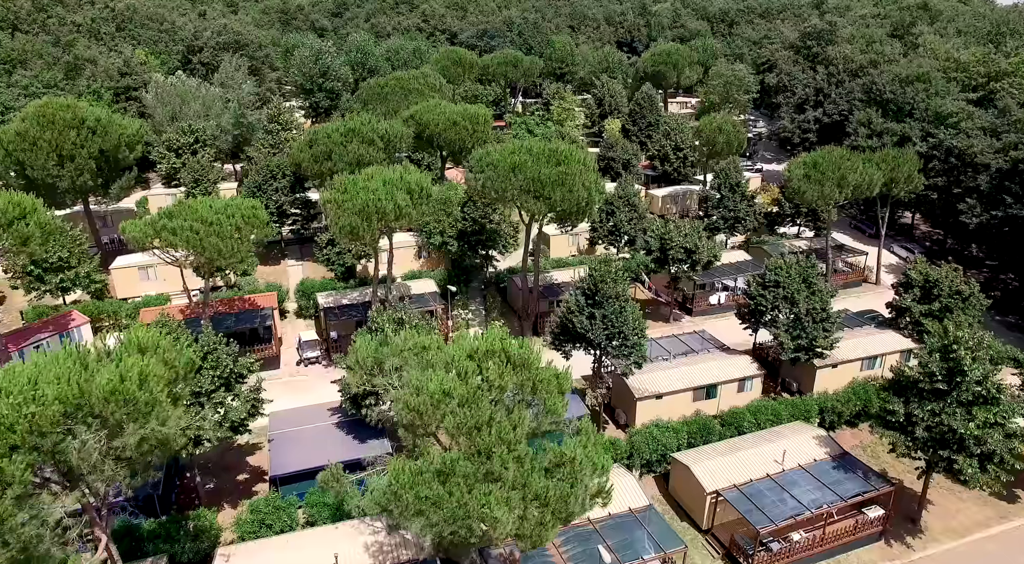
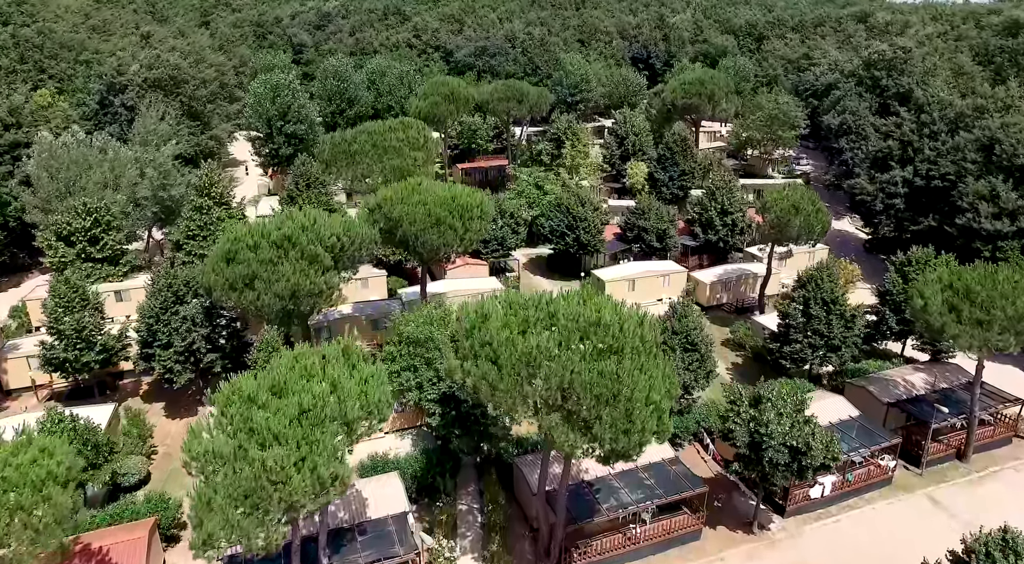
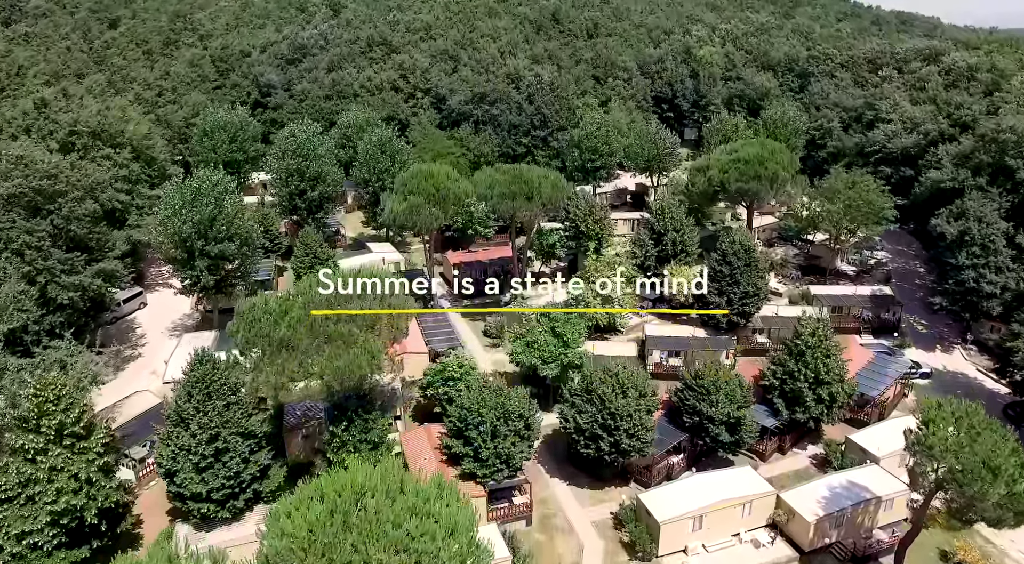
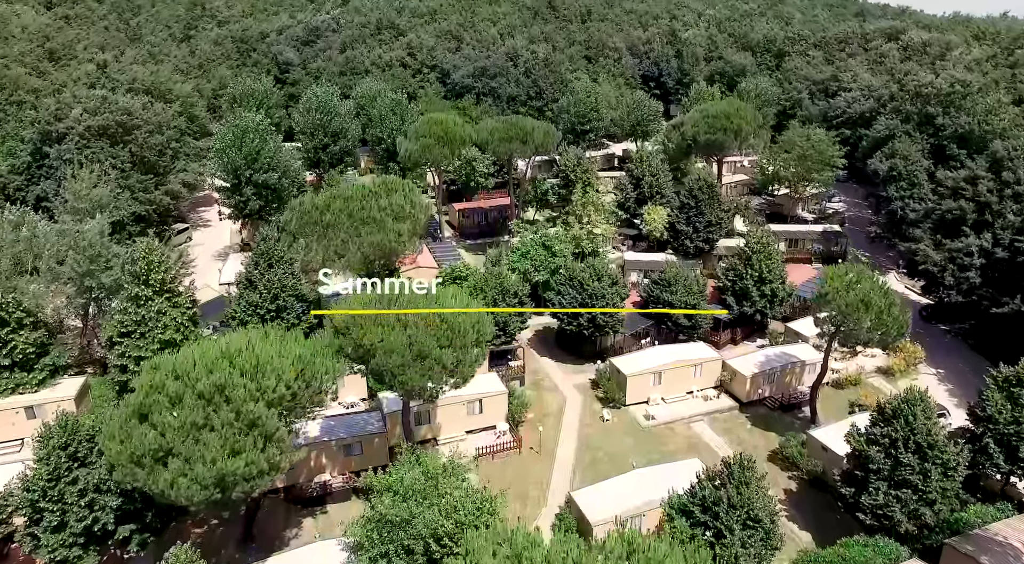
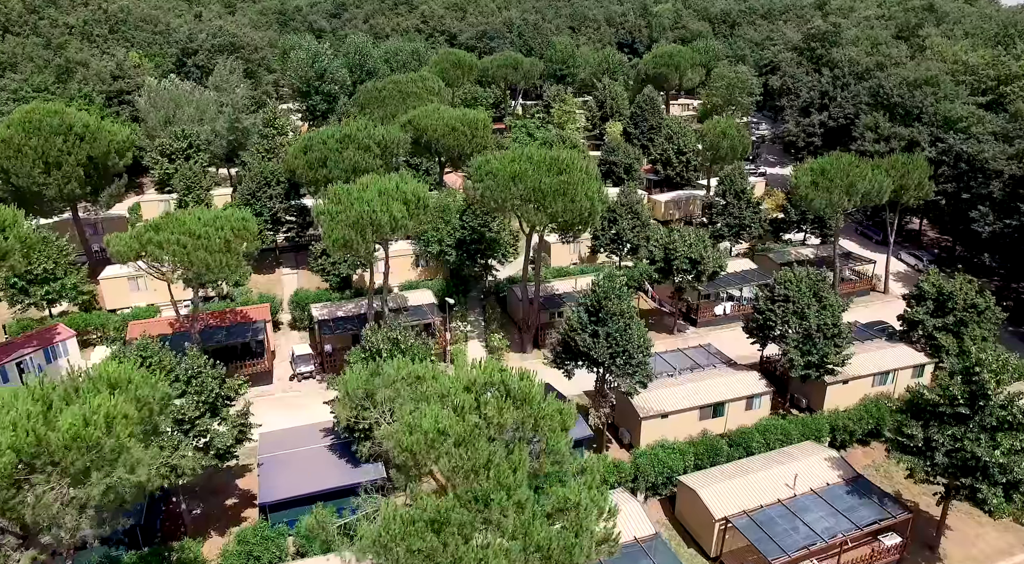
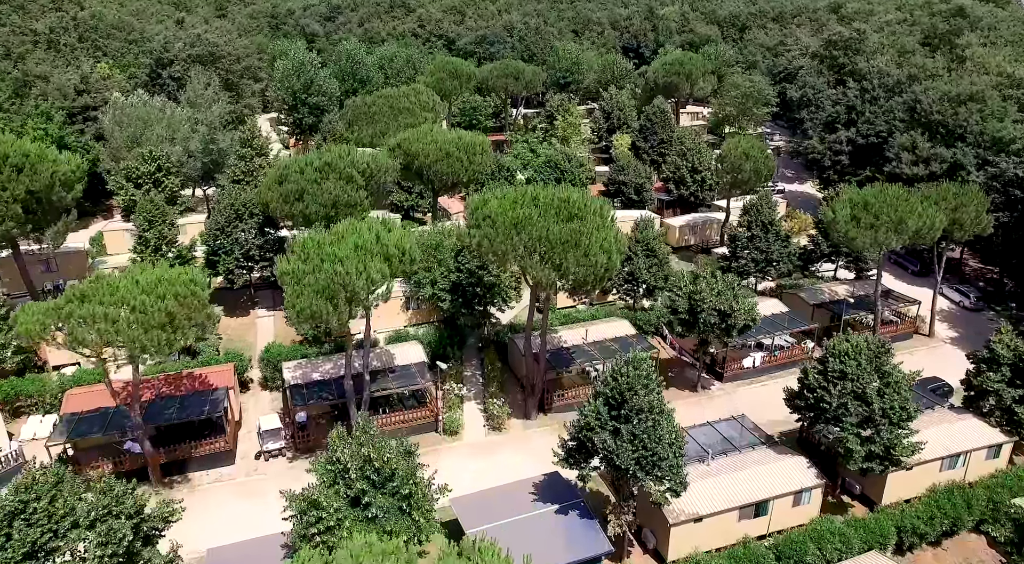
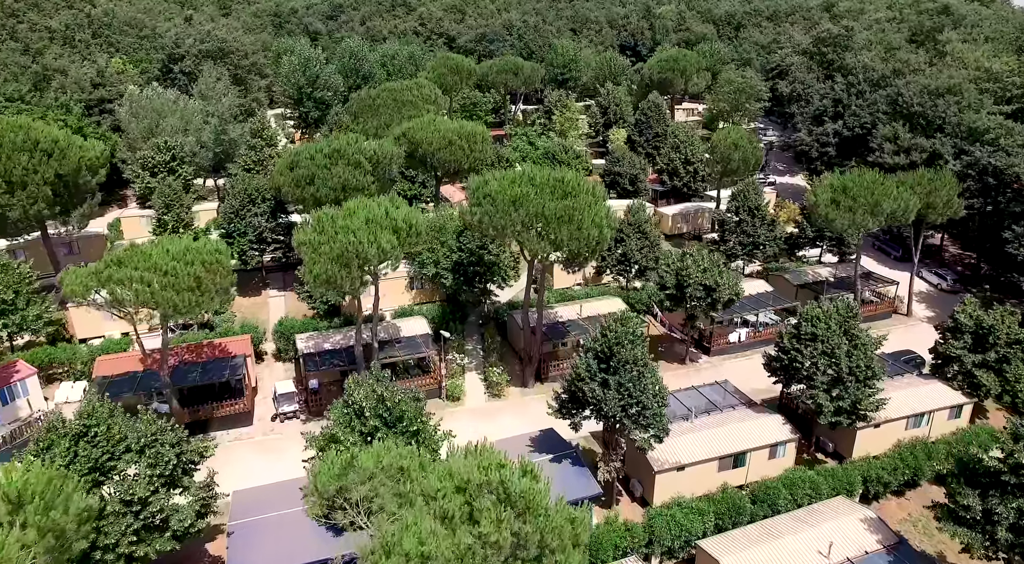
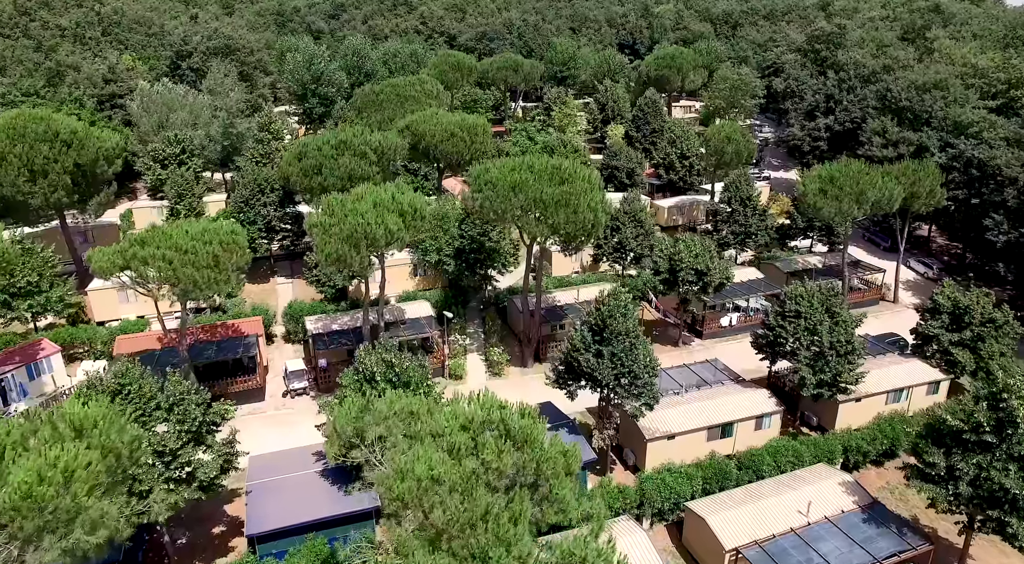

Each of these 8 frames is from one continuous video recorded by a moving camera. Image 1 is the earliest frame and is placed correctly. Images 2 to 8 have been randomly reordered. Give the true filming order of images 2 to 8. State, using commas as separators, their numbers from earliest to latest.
5, 8, 7, 6, 2, 4, 3
